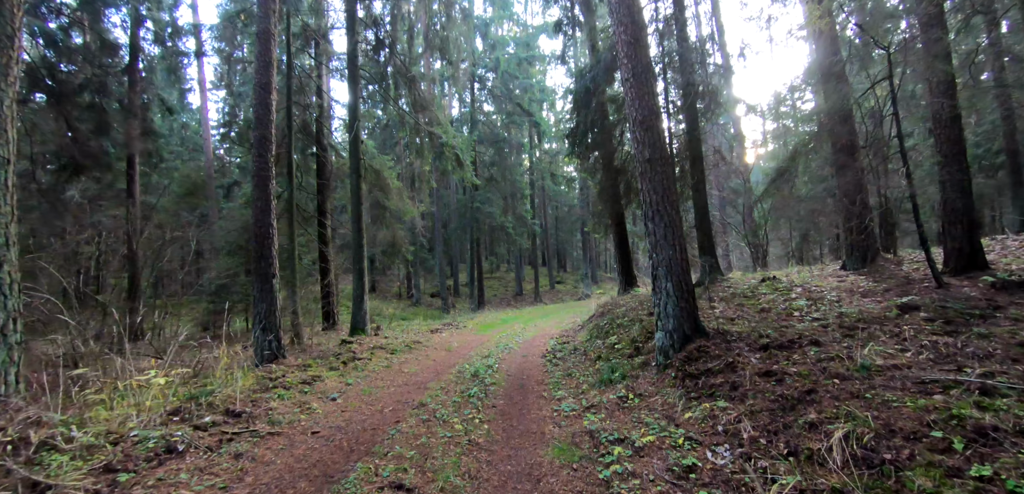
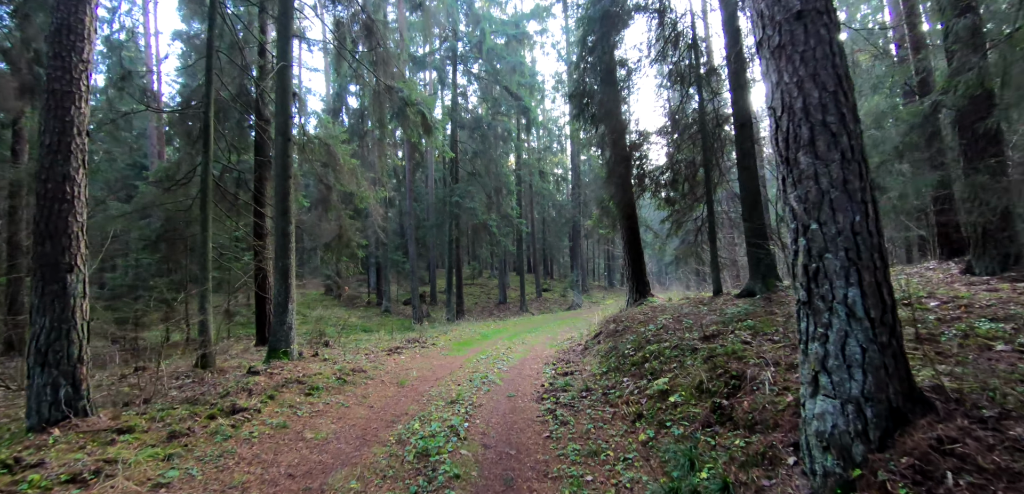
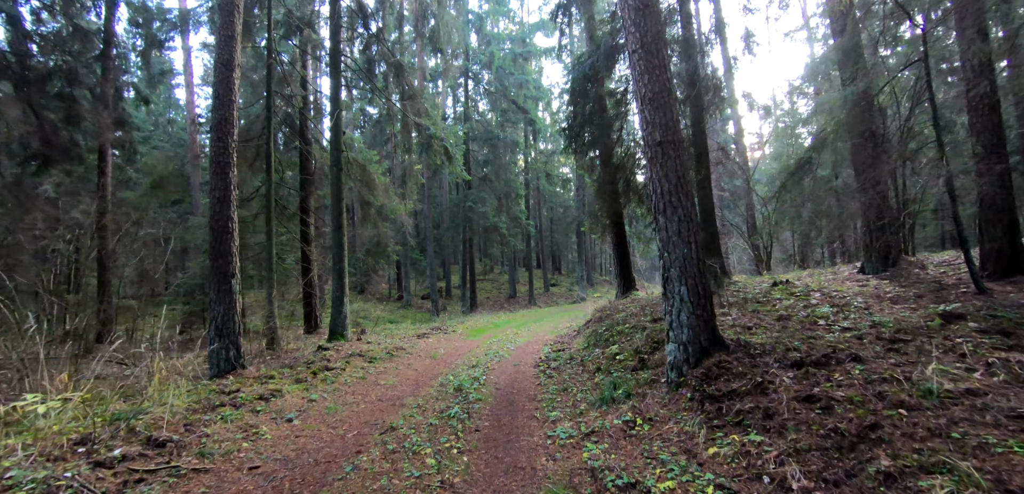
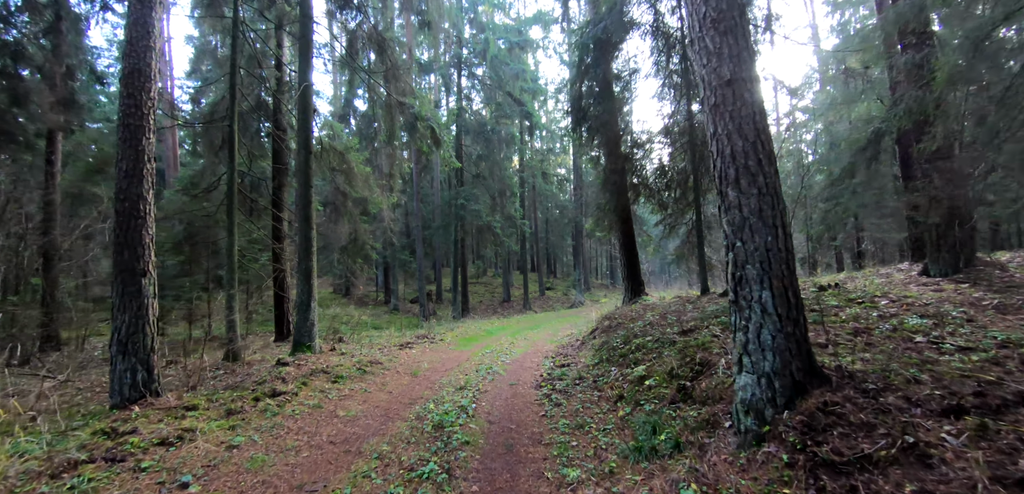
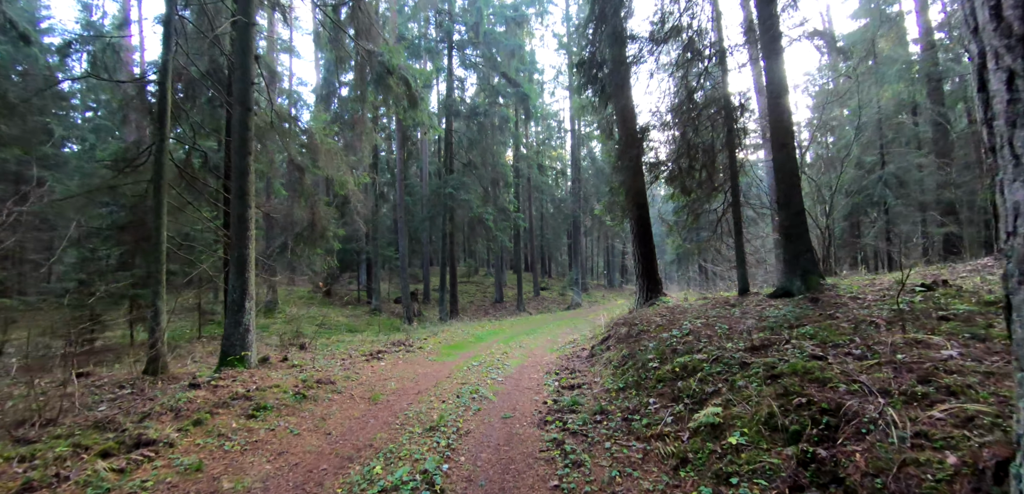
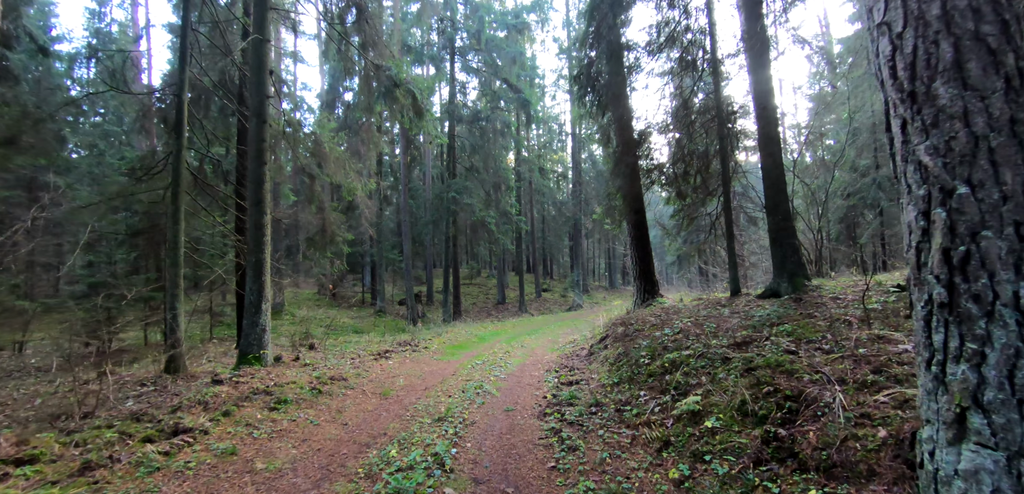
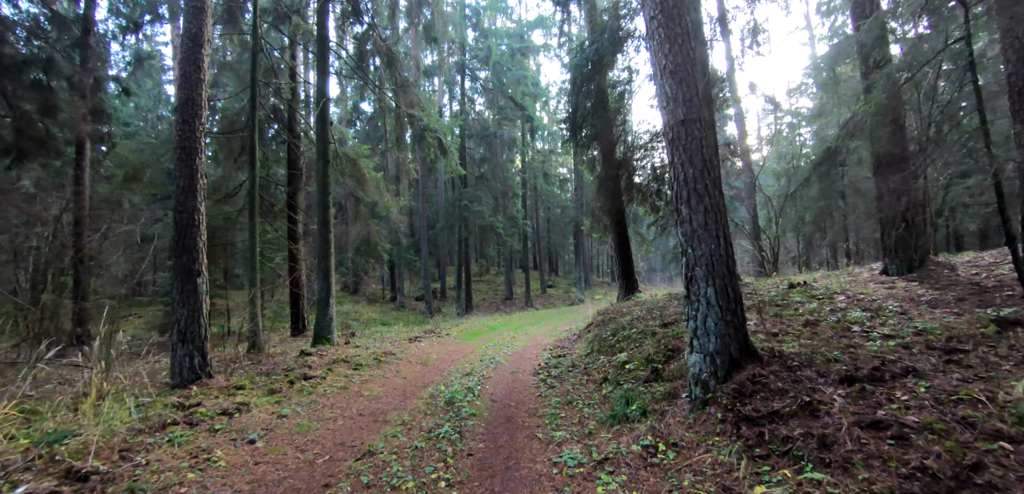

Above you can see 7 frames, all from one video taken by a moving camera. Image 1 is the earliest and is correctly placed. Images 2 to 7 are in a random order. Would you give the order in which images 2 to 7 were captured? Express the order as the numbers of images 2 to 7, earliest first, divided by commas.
3, 7, 4, 2, 6, 5
